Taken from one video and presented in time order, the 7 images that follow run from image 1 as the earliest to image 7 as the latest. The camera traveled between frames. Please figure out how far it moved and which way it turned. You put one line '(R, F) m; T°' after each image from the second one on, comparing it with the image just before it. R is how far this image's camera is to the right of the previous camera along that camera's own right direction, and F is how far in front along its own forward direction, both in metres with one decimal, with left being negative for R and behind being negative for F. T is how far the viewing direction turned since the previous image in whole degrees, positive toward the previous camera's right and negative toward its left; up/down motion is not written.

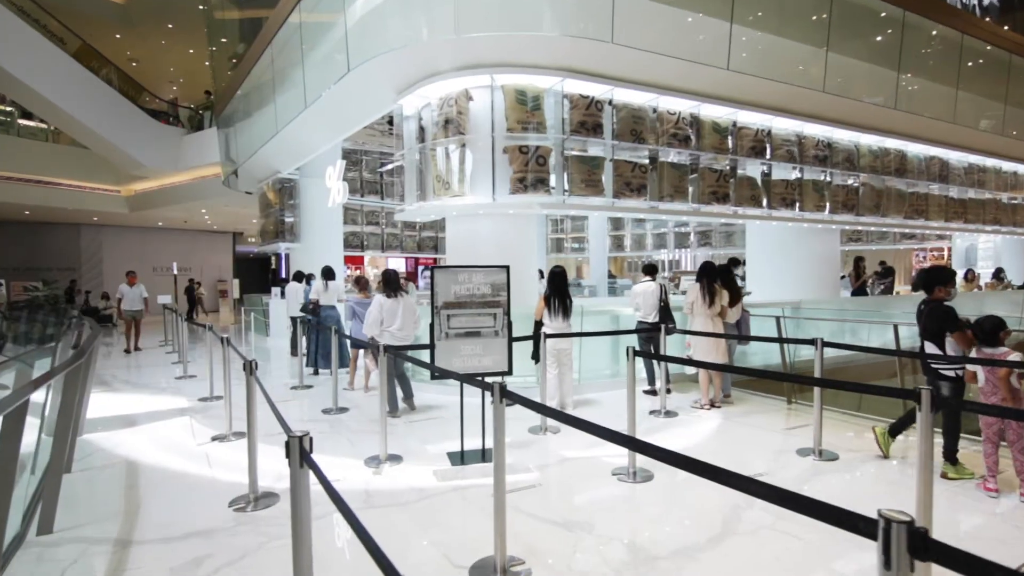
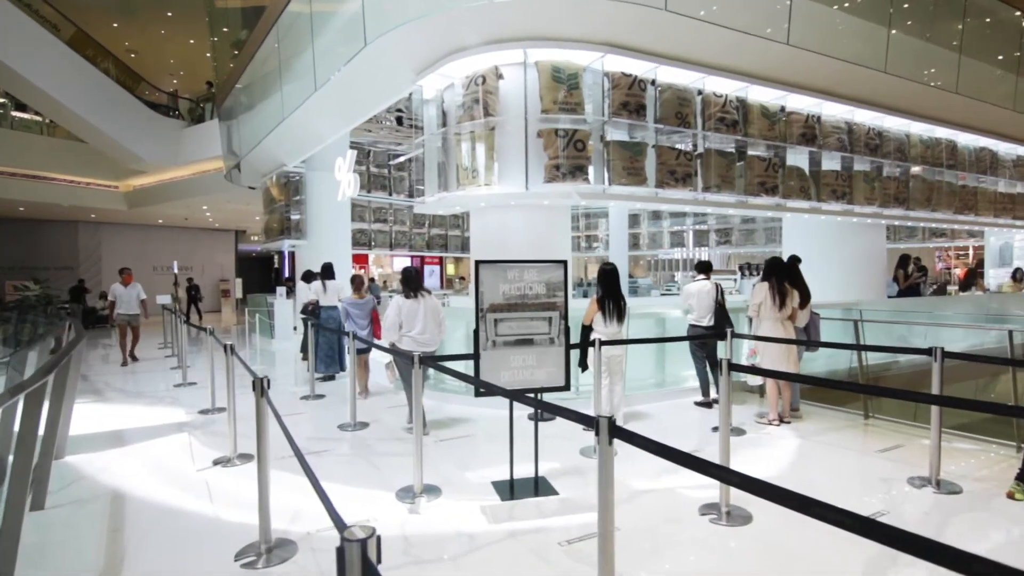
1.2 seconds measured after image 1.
(-0.3, +0.7) m; 0°
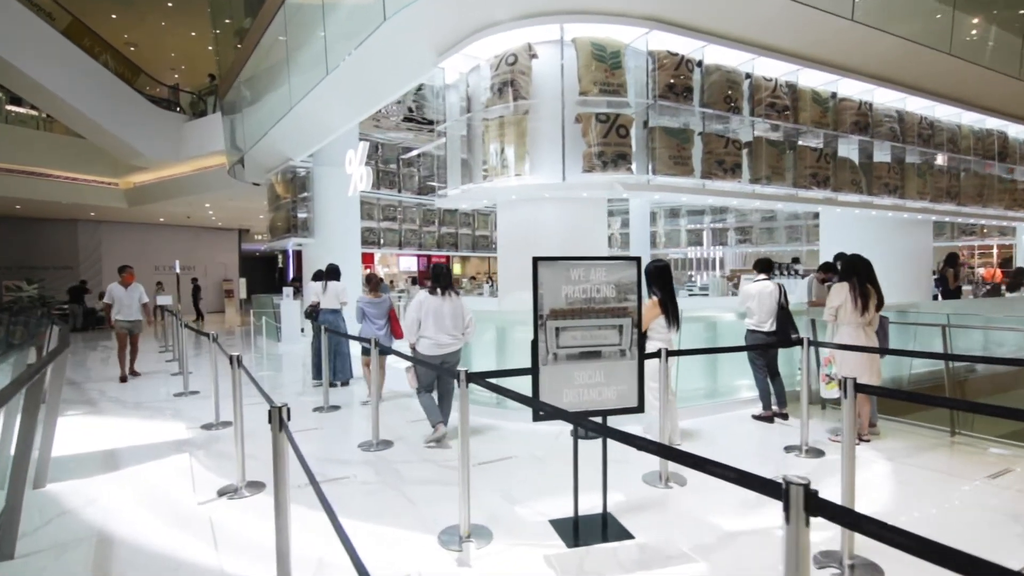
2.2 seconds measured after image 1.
(-0.3, +0.6) m; 0°
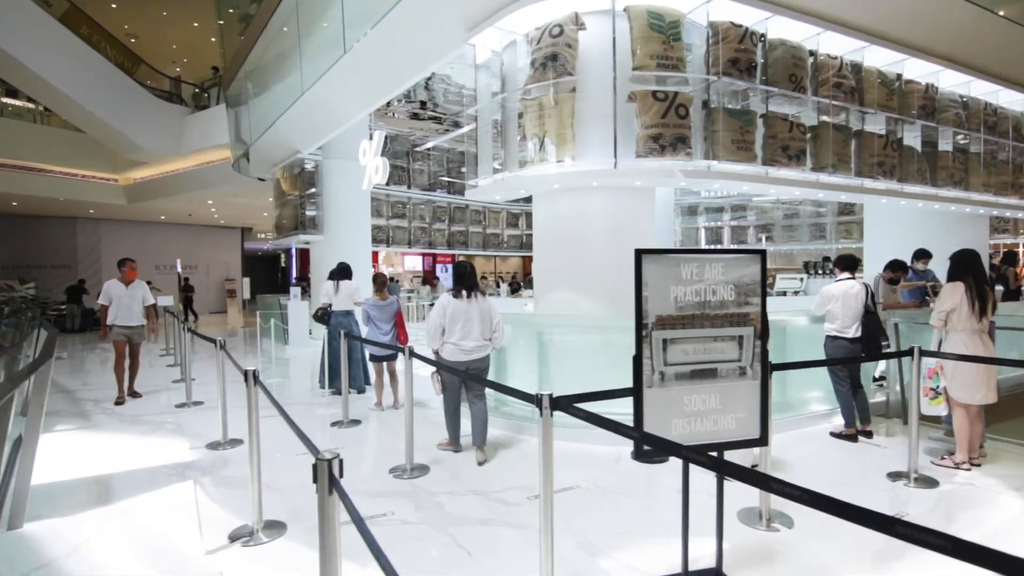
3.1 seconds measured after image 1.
(-0.3, +0.6) m; 0°
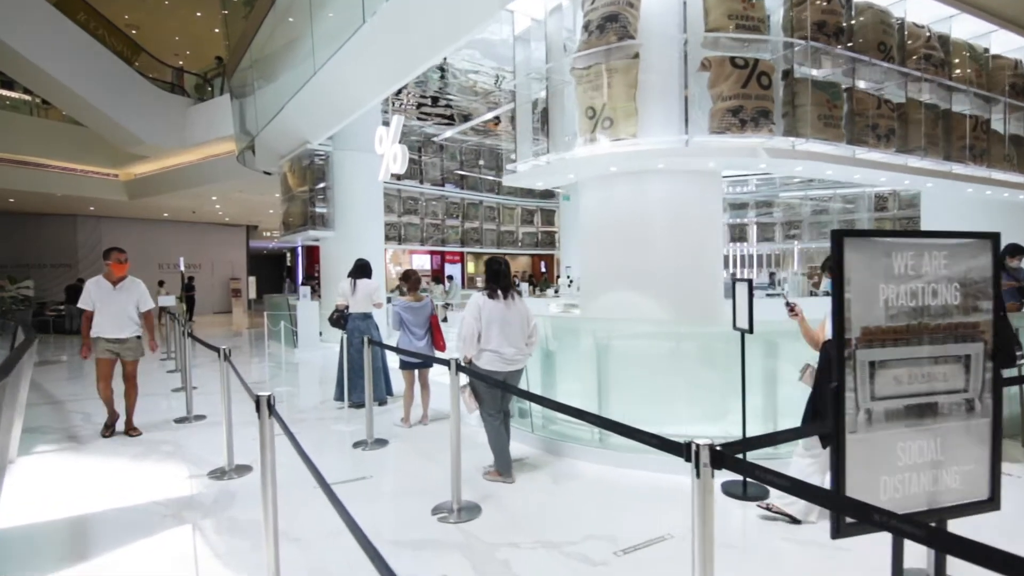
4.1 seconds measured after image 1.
(-0.3, +0.7) m; 0°
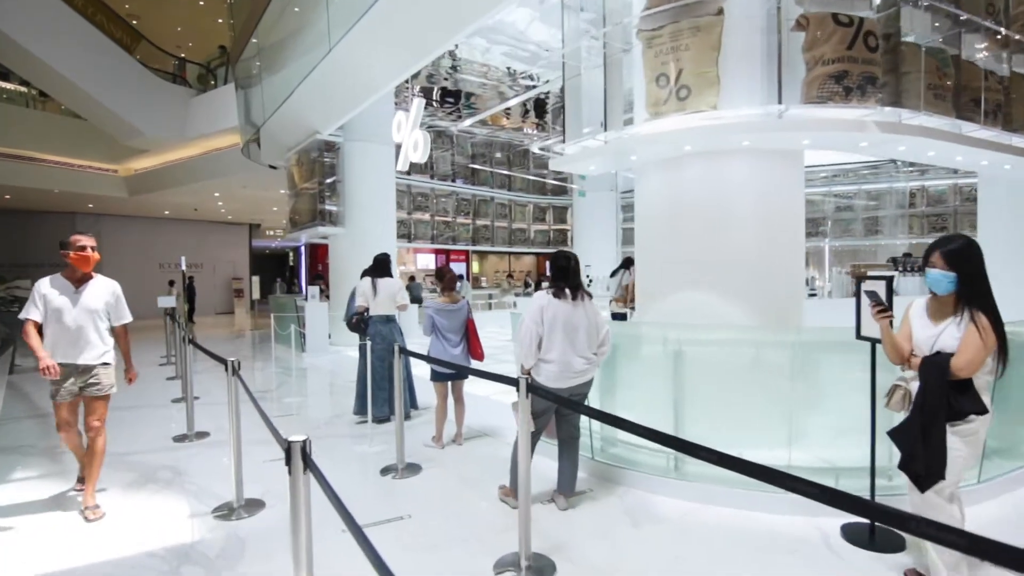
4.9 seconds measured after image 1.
(-0.3, +0.6) m; 0°
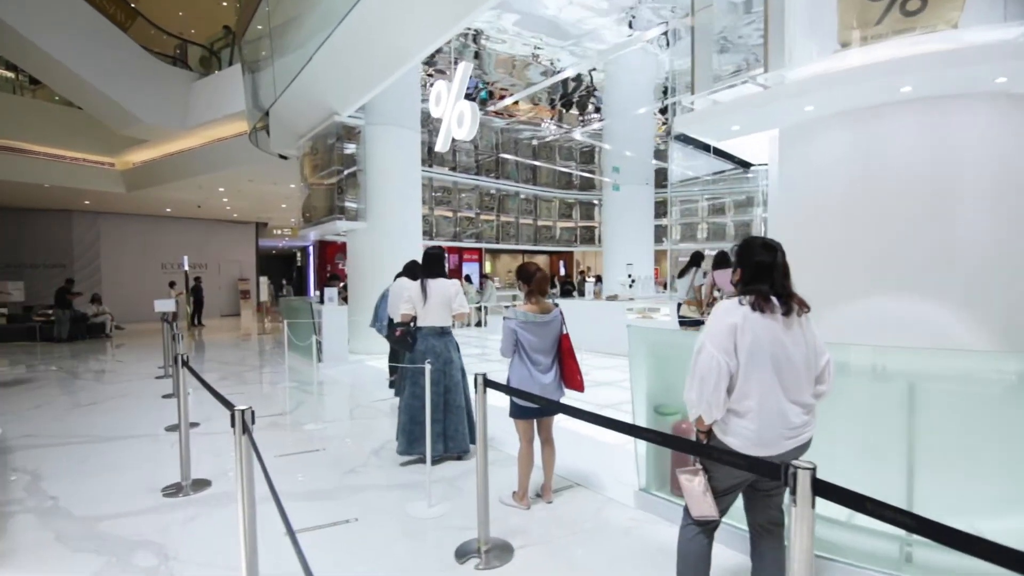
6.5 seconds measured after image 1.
(-0.5, +1.1) m; 0°
